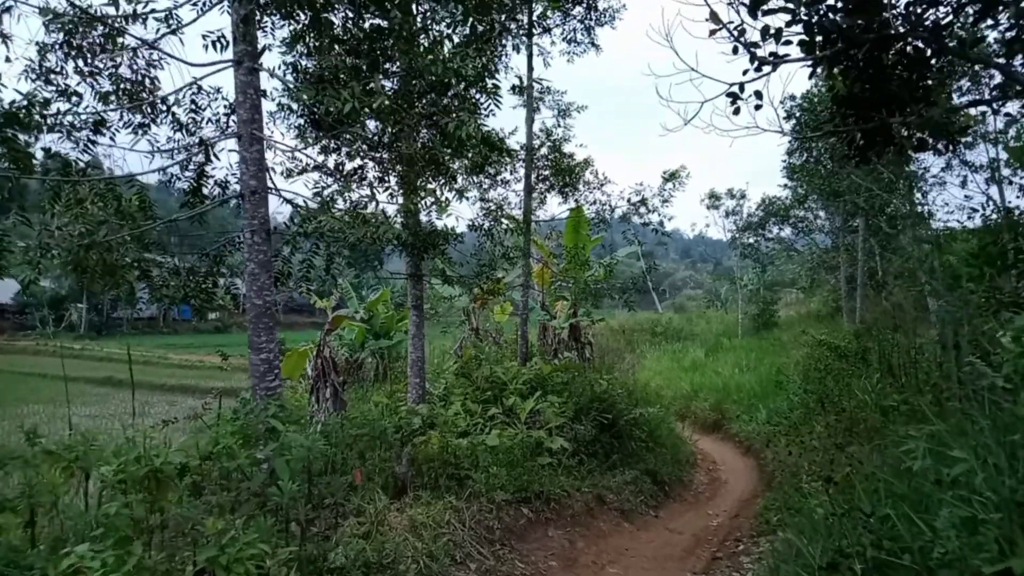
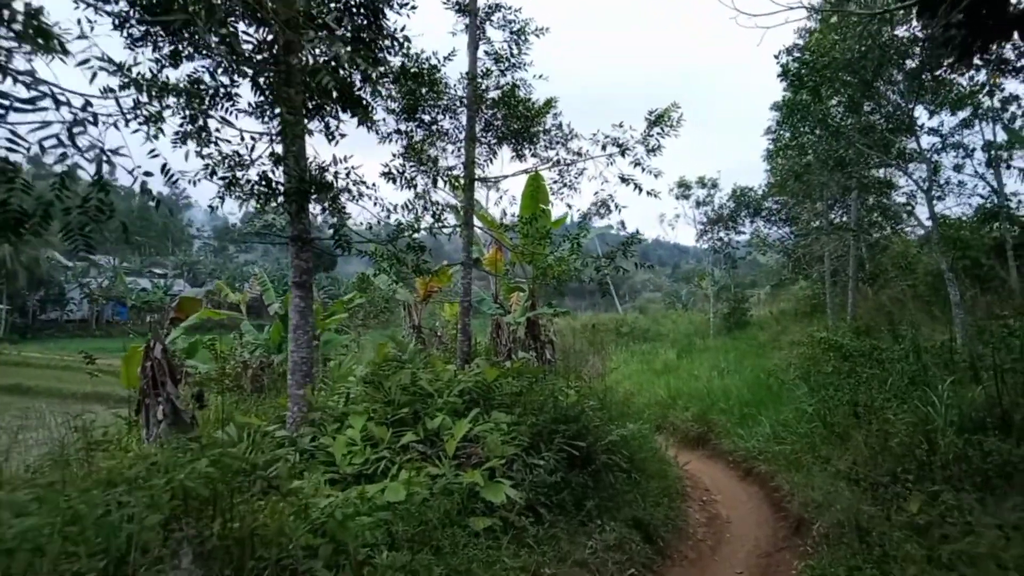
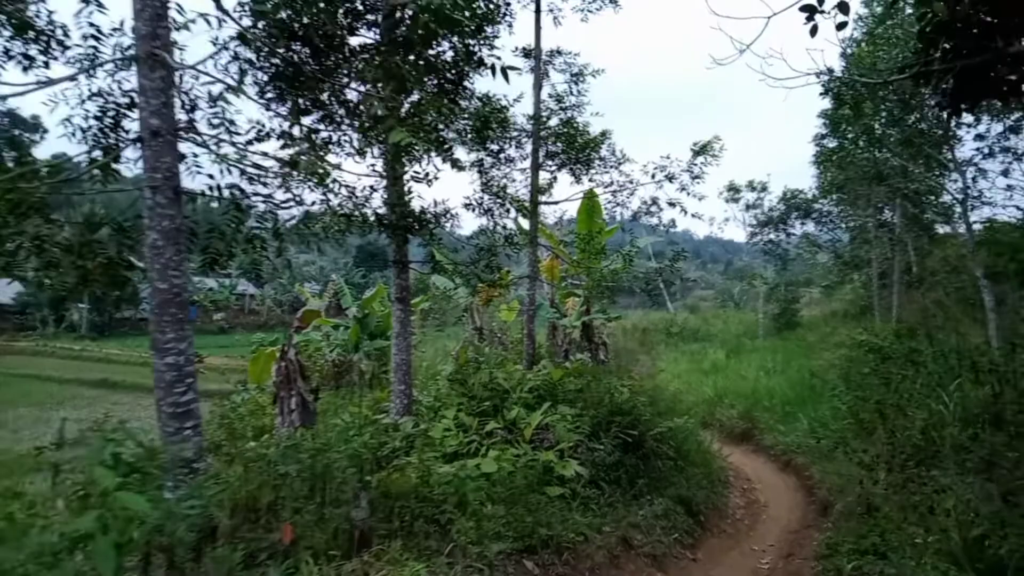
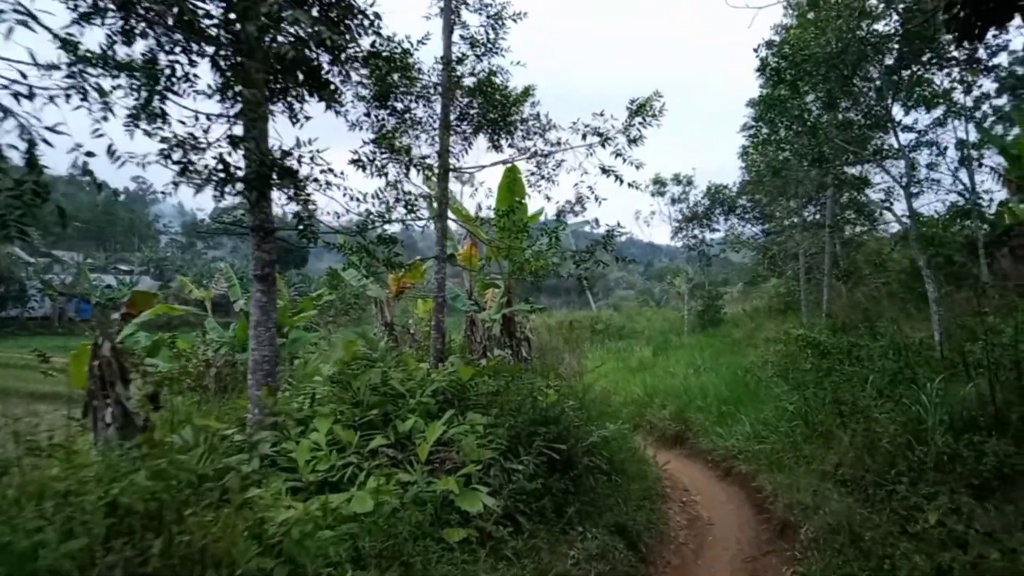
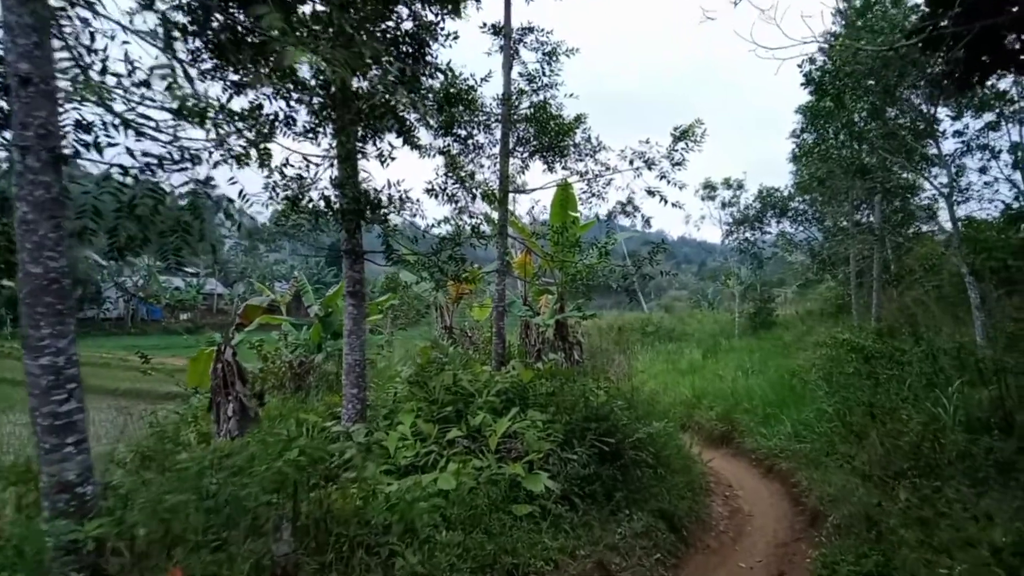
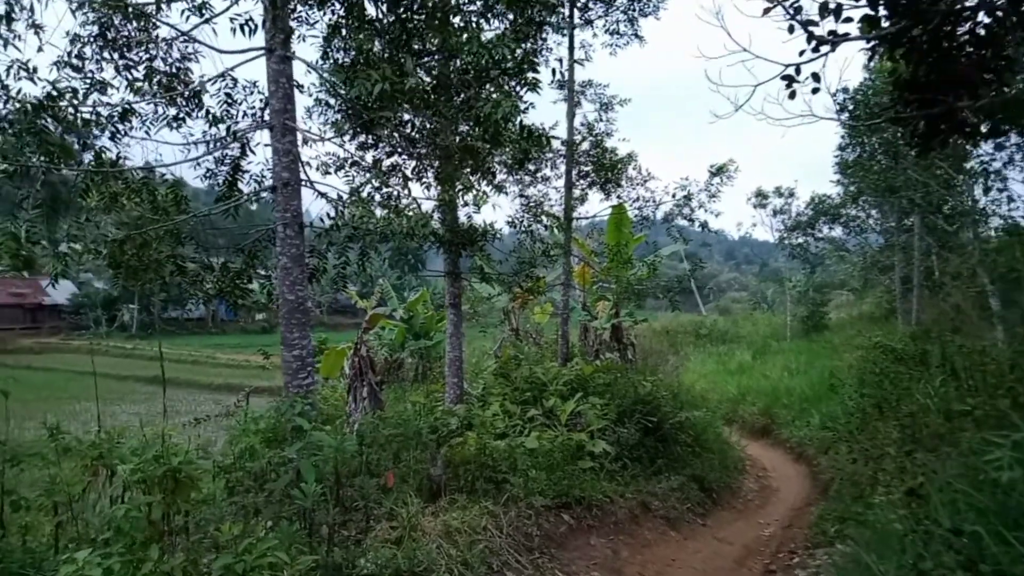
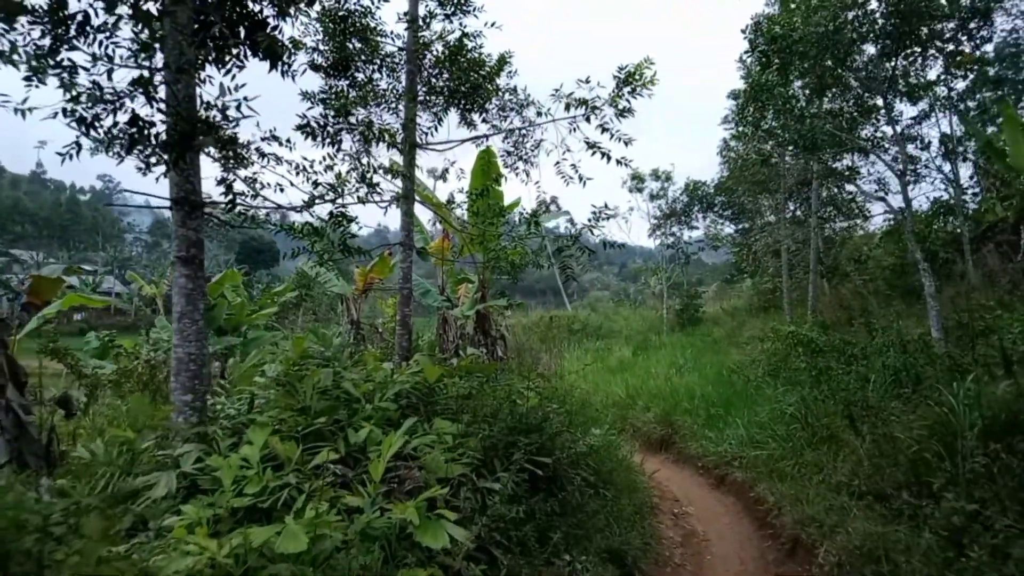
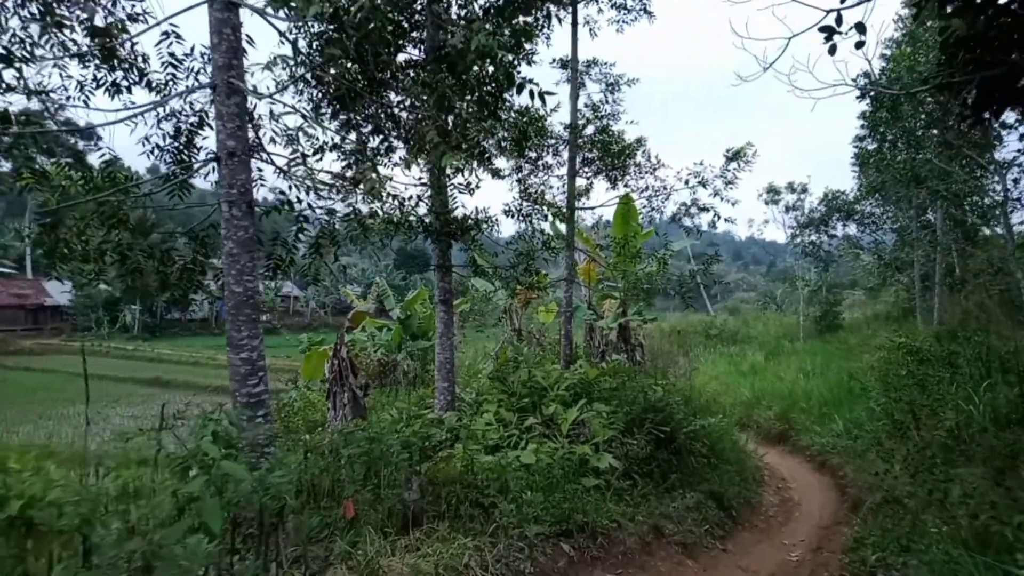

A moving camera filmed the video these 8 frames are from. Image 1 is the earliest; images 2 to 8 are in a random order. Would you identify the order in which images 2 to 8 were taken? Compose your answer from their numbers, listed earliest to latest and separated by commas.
6, 8, 3, 5, 2, 4, 7
